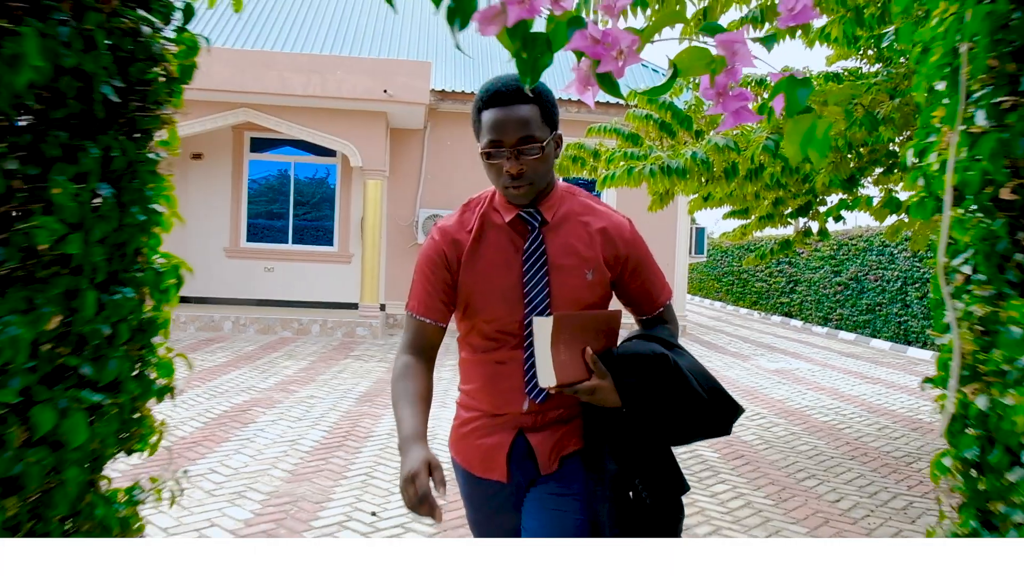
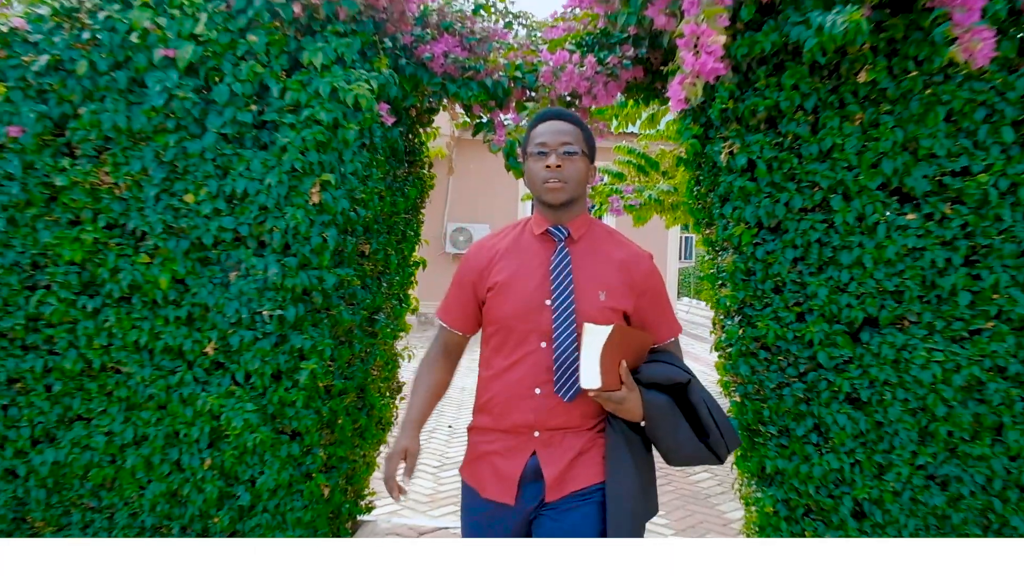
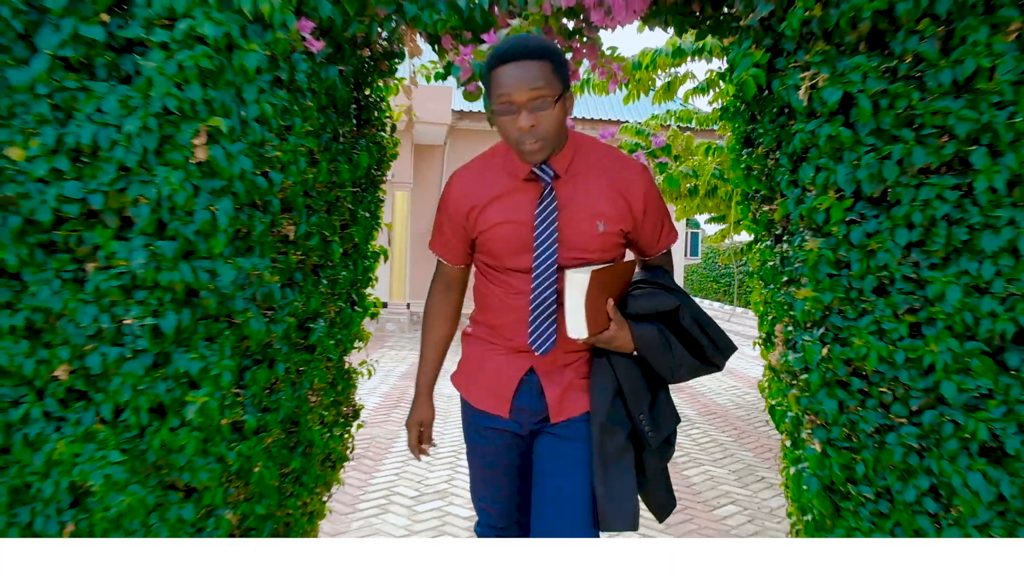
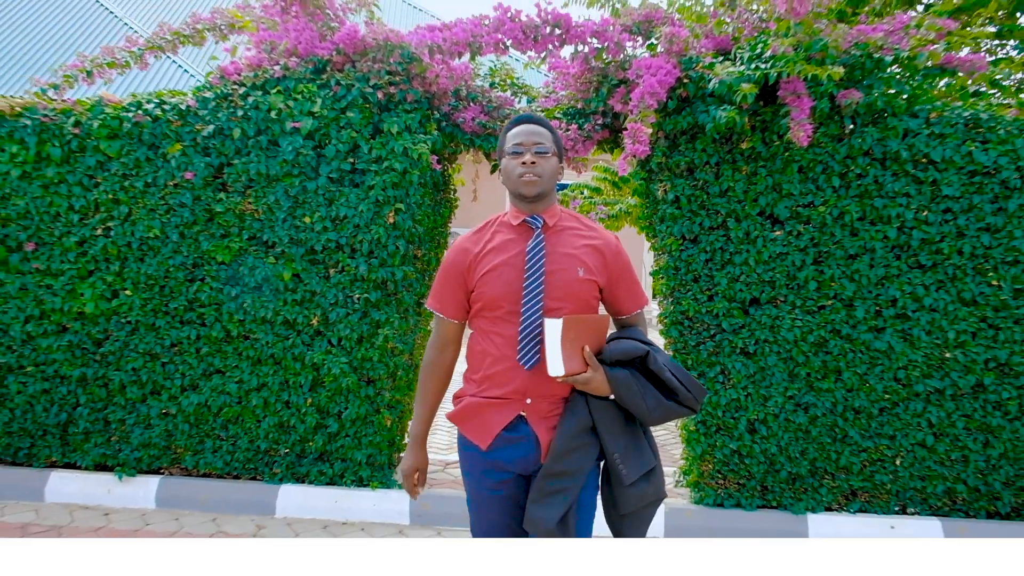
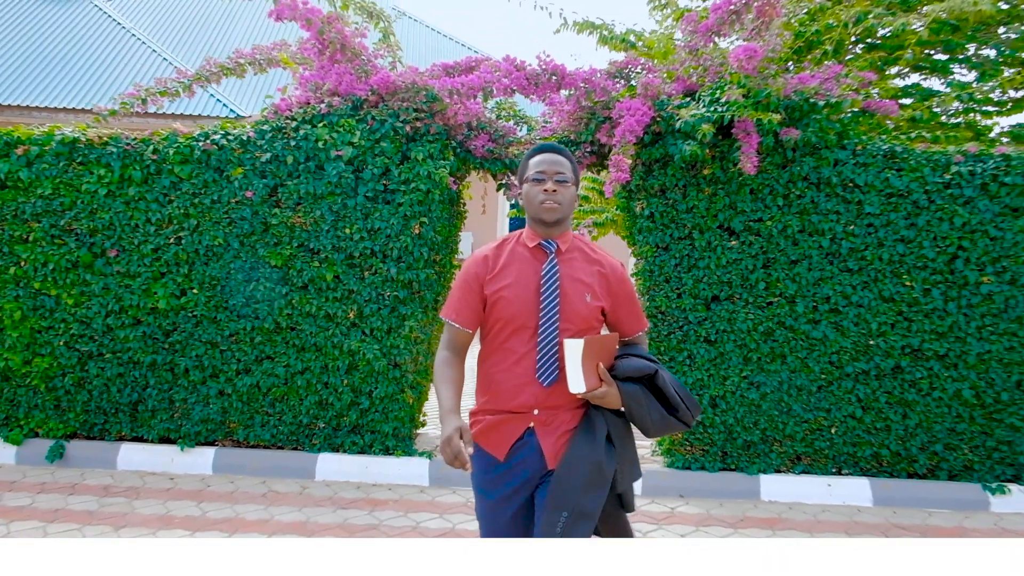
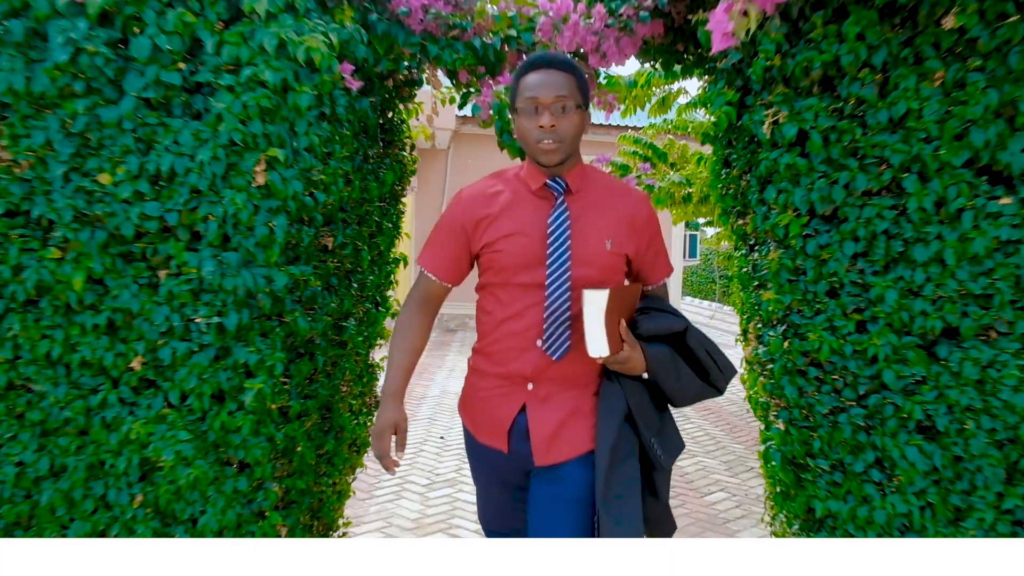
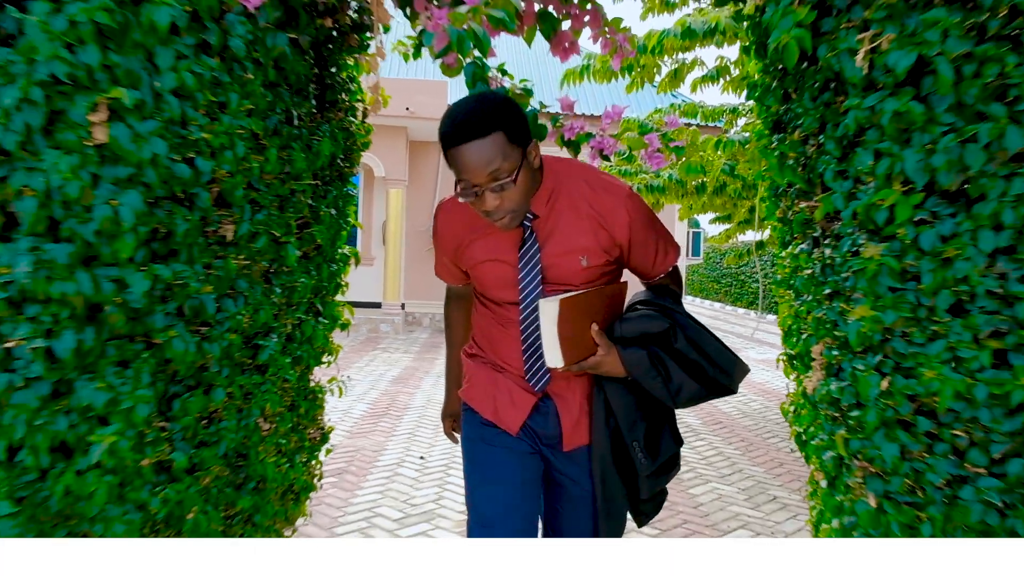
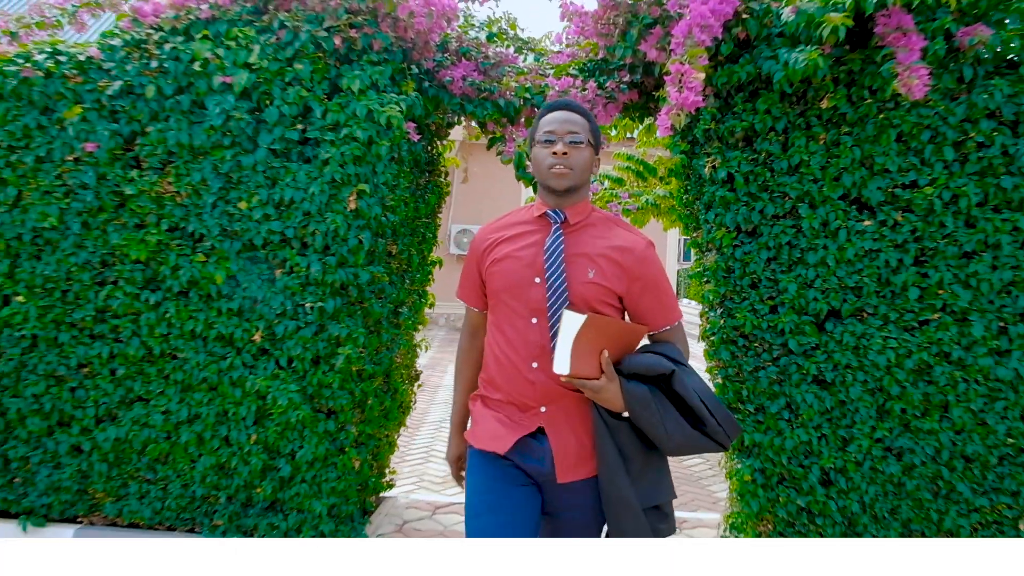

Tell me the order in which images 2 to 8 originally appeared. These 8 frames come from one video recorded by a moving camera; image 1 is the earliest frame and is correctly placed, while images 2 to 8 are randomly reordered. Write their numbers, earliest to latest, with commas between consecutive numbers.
7, 3, 6, 2, 8, 4, 5
